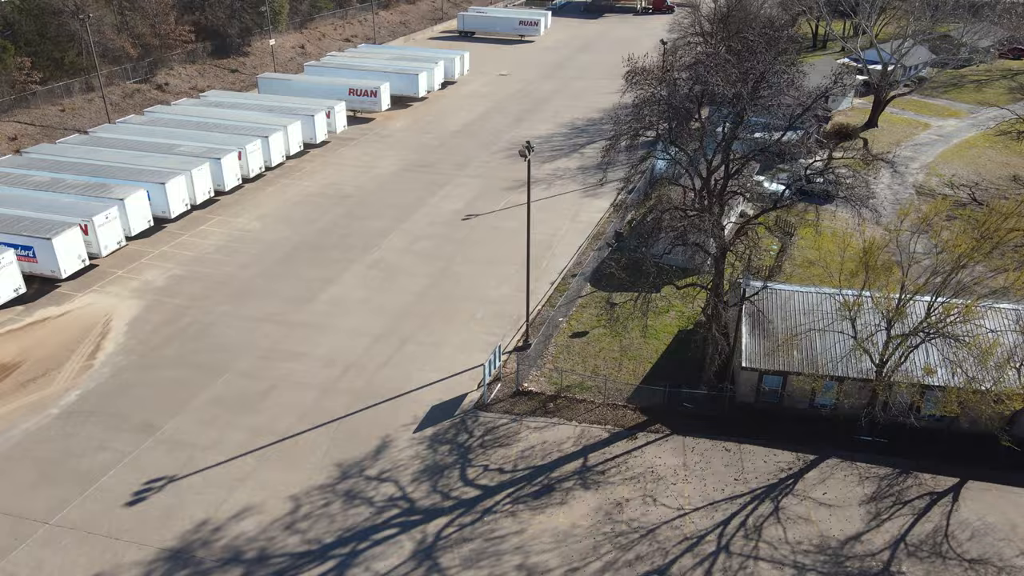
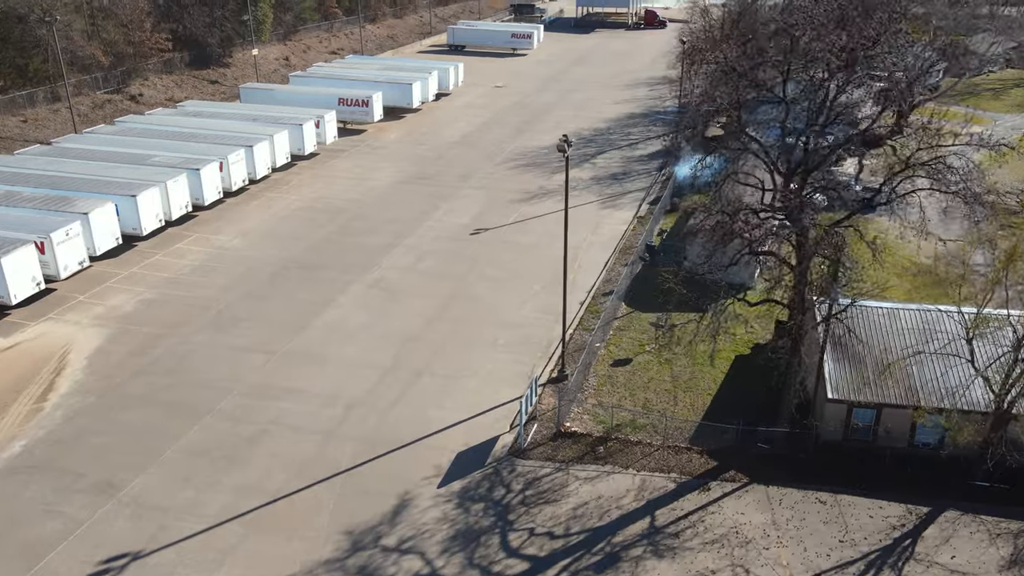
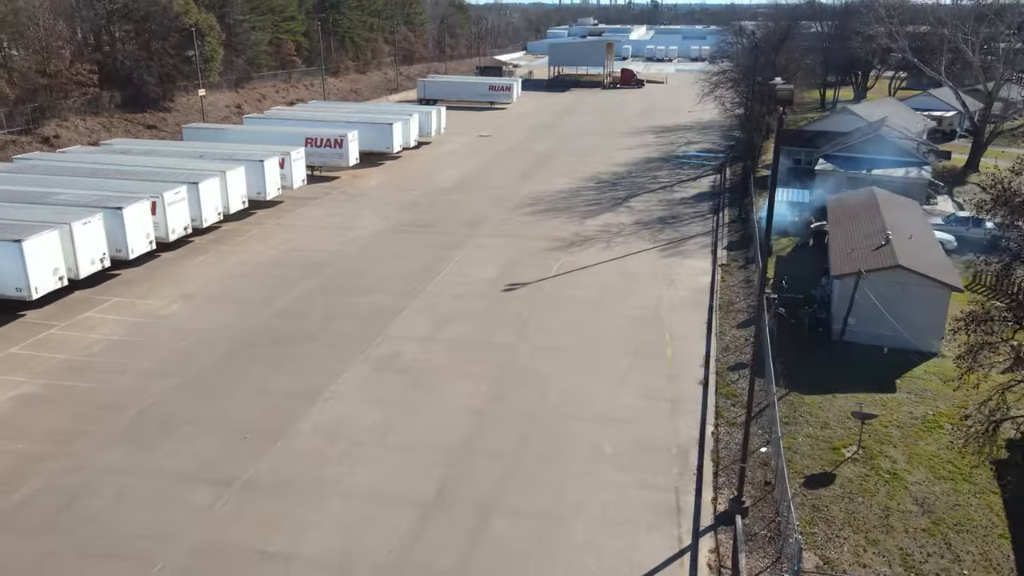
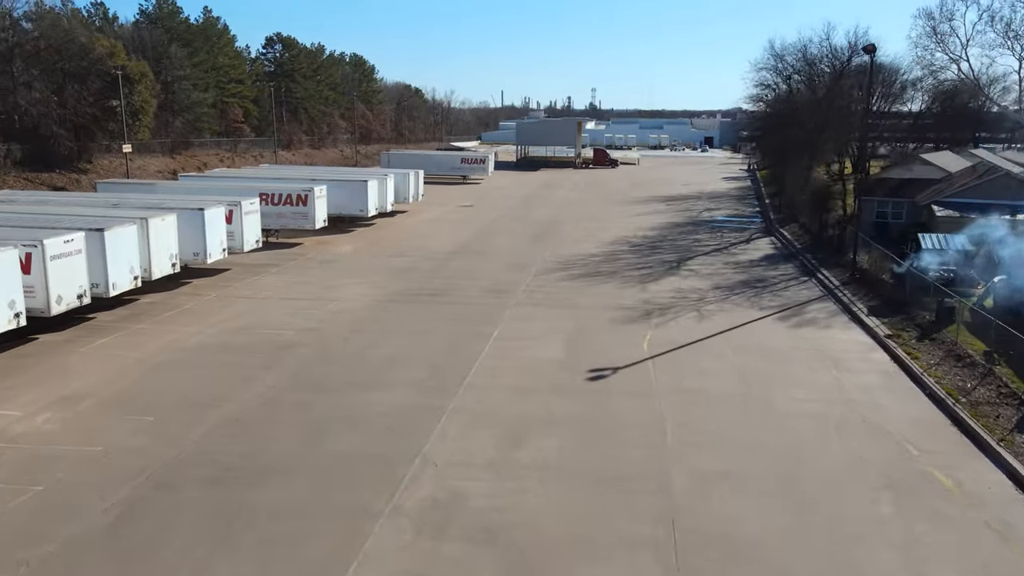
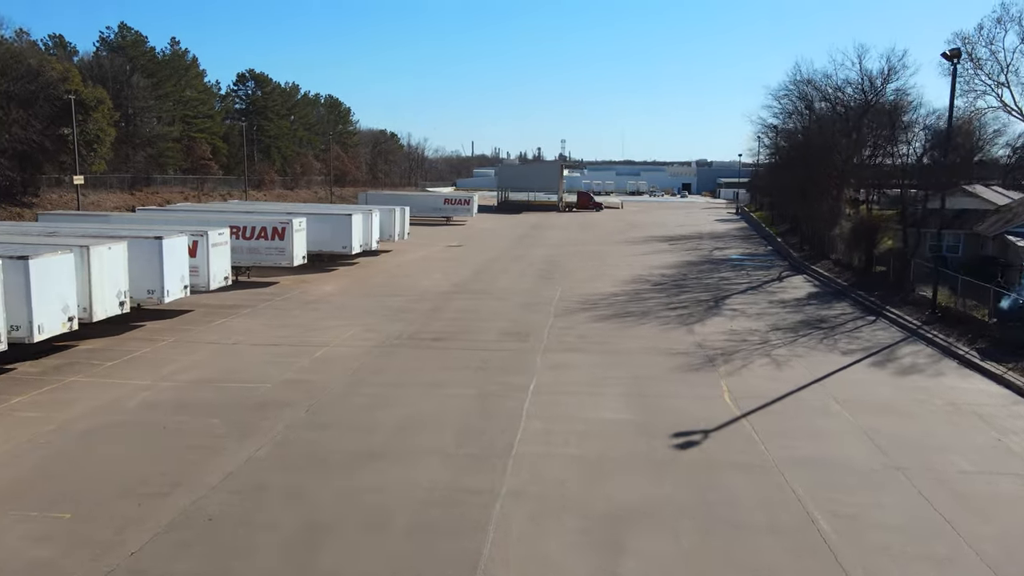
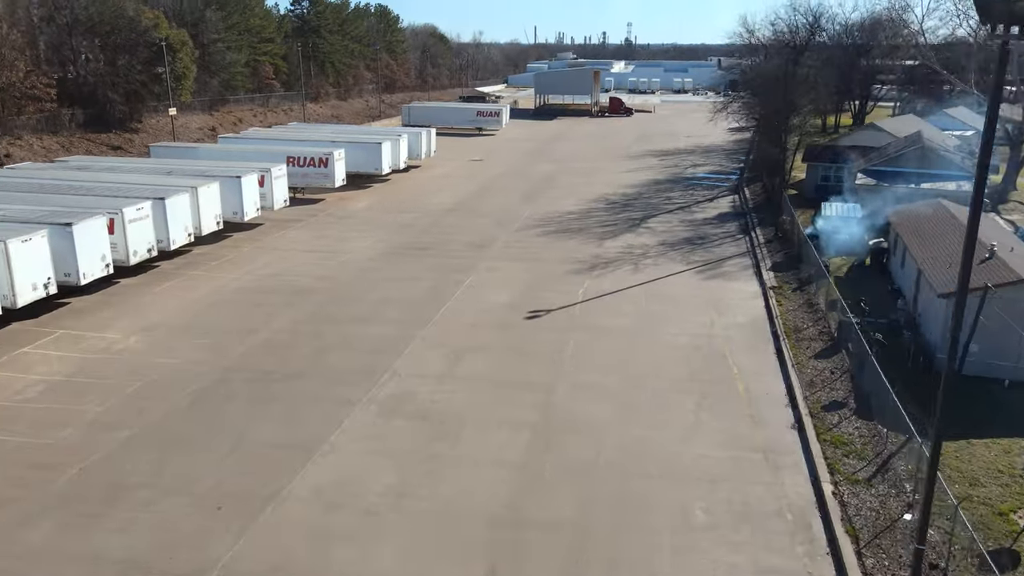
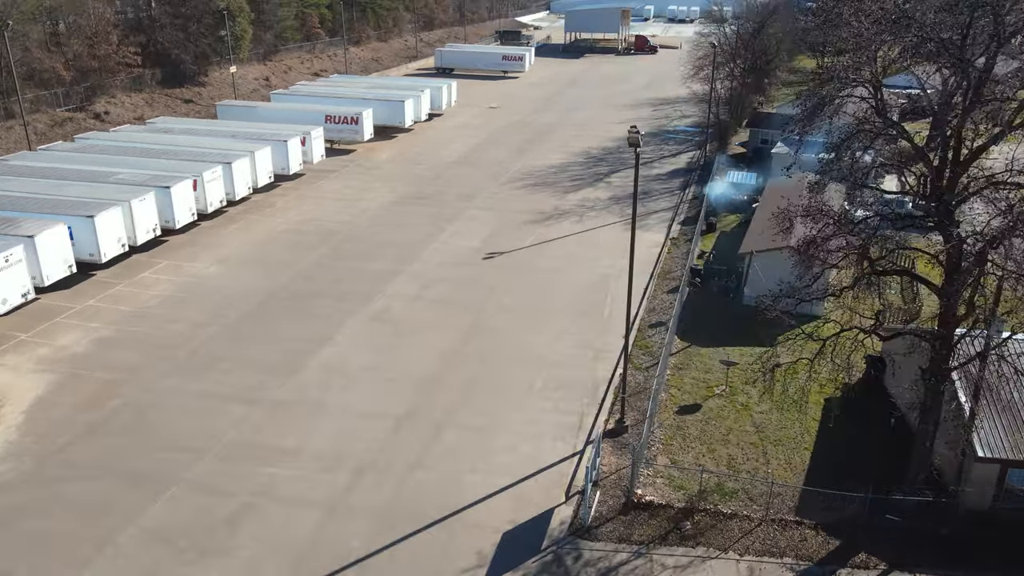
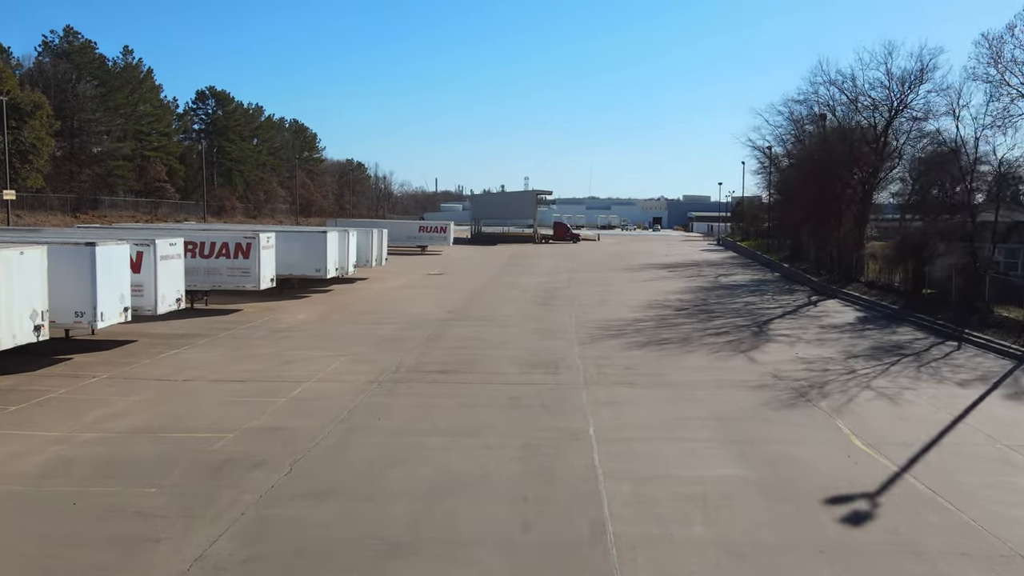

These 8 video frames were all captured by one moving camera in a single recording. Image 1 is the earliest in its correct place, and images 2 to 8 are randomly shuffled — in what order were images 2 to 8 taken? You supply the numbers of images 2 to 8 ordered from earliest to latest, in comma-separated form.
2, 7, 3, 6, 4, 5, 8
